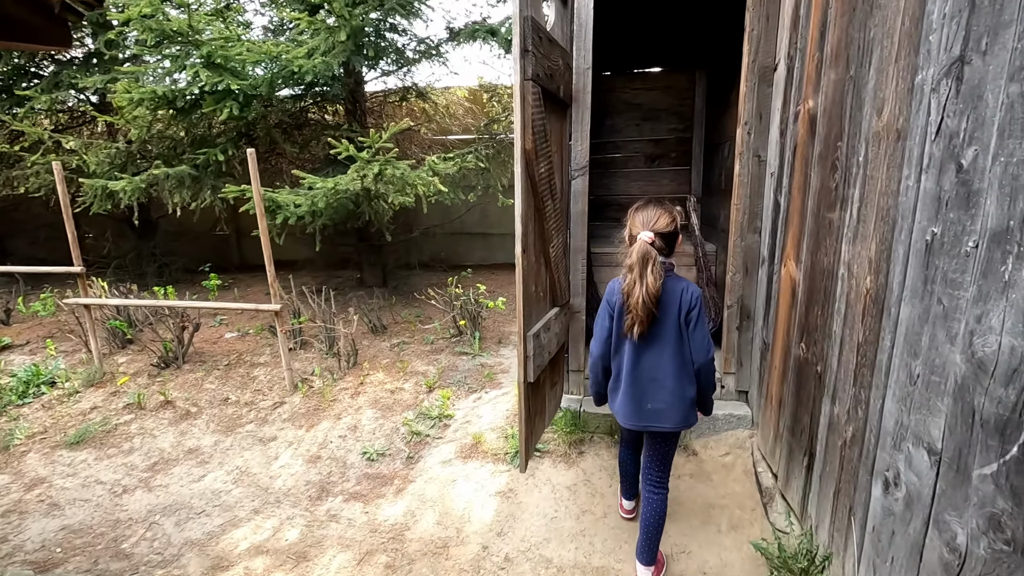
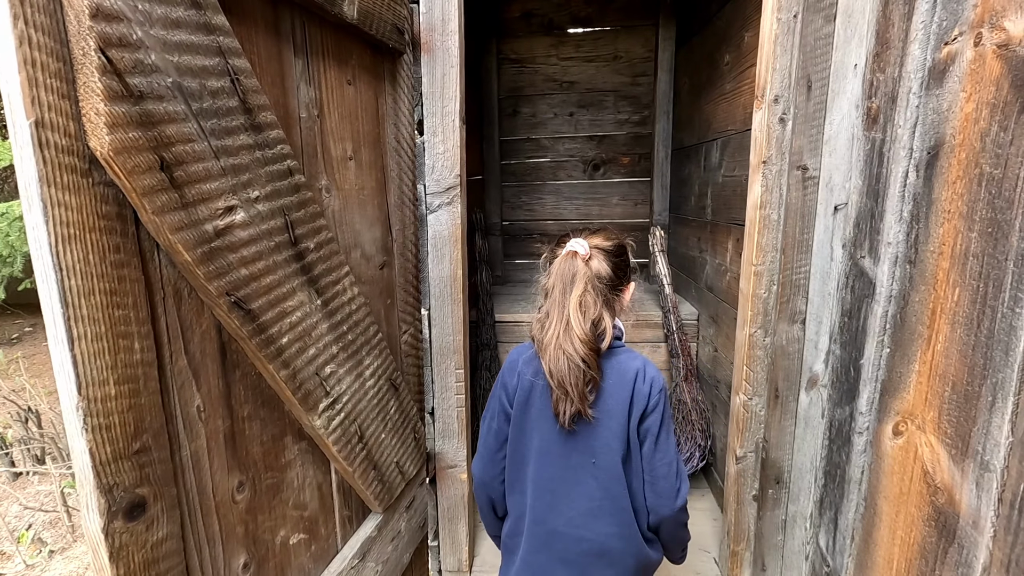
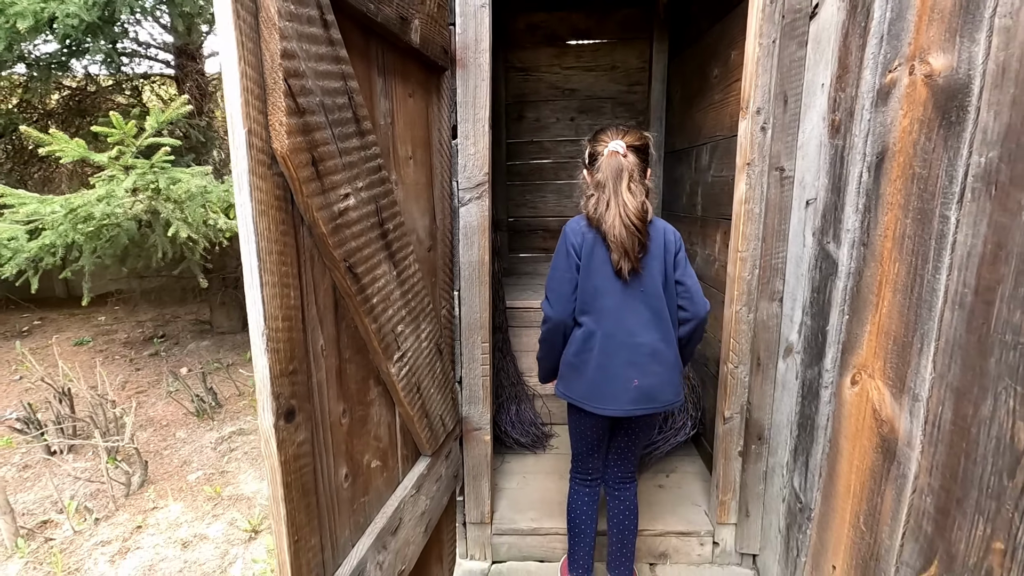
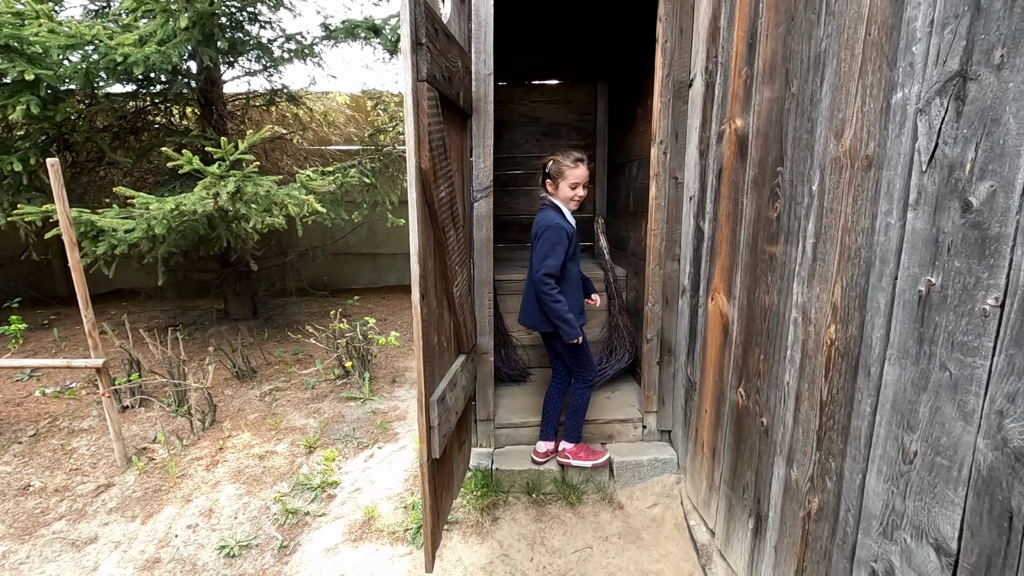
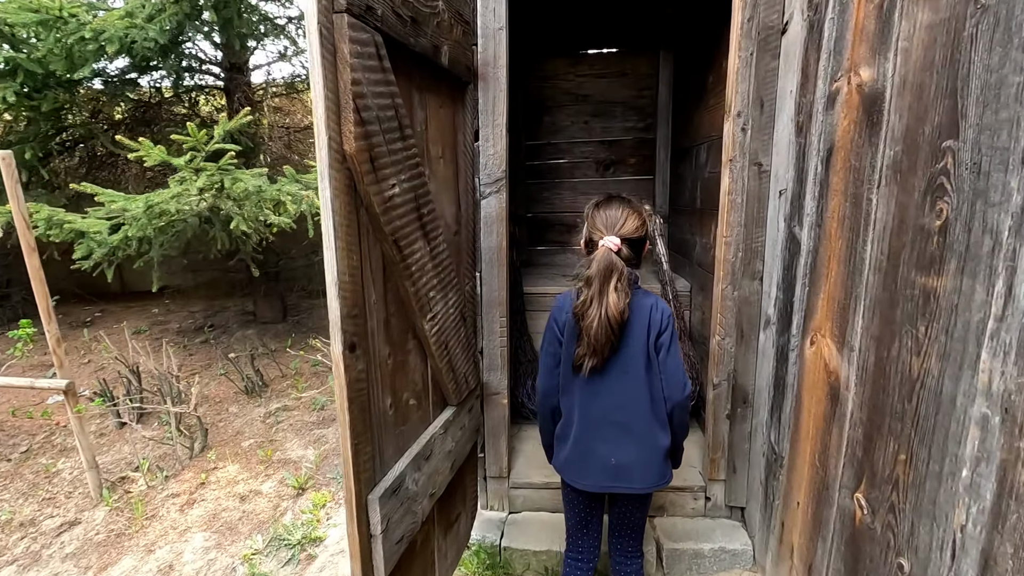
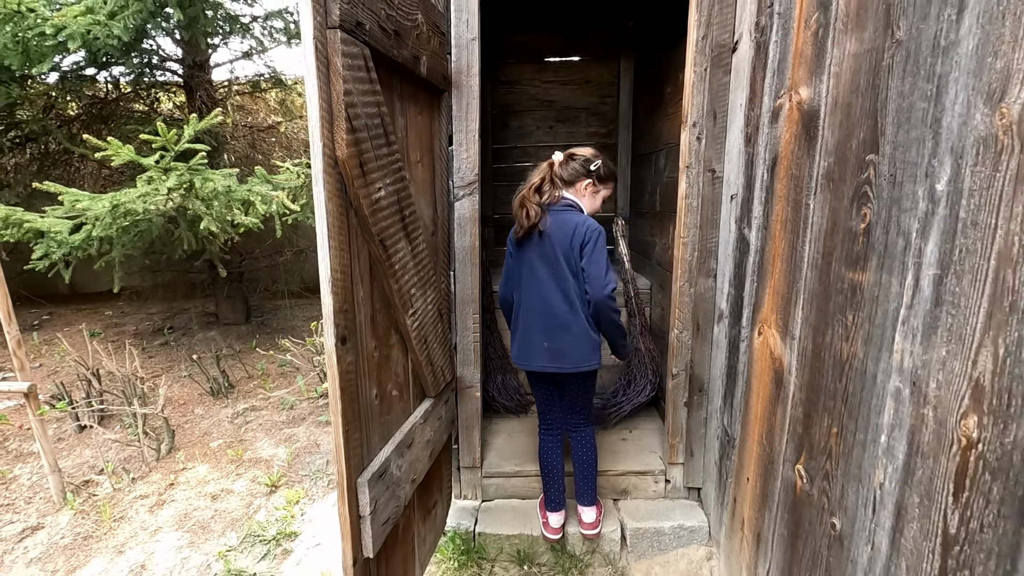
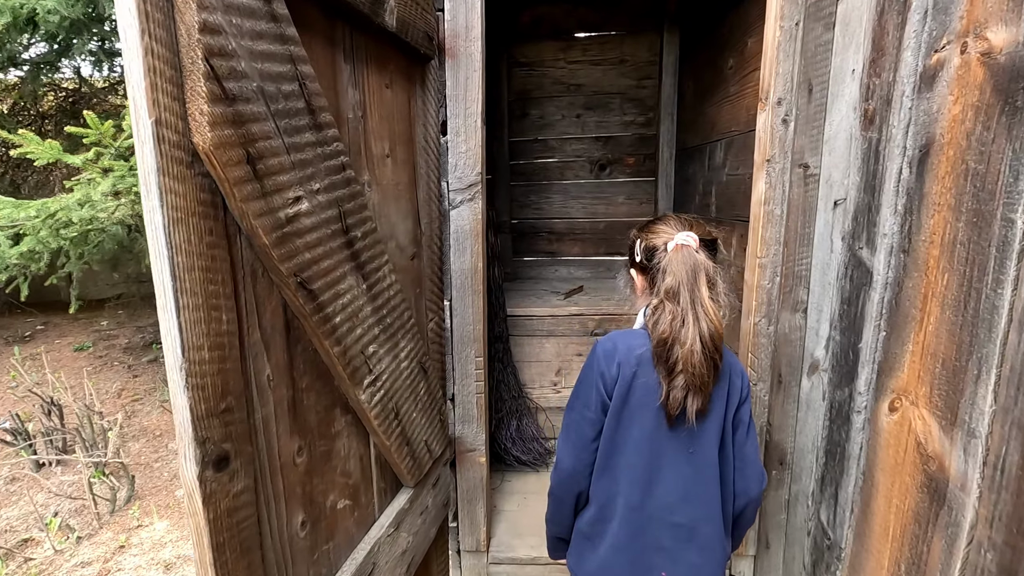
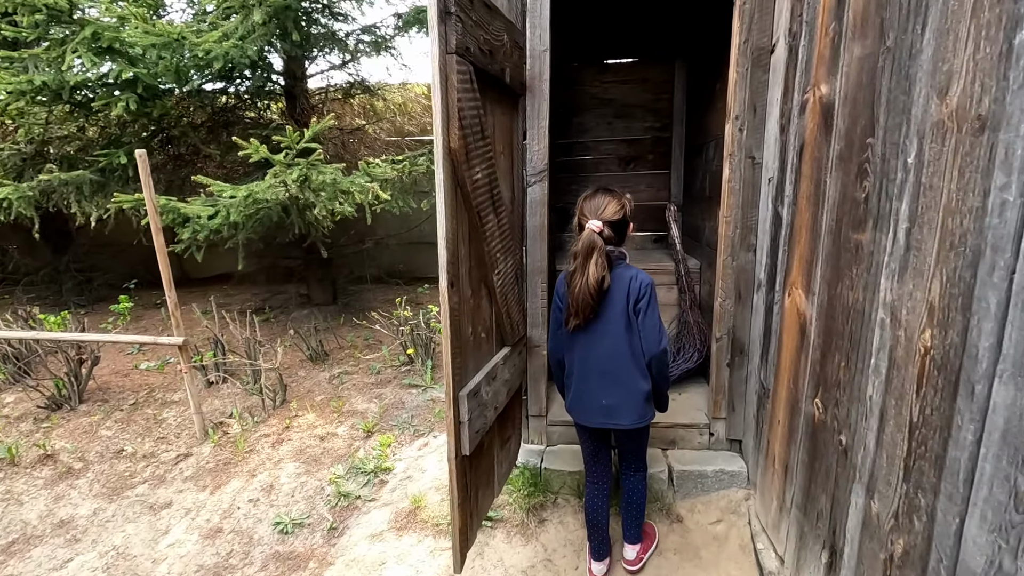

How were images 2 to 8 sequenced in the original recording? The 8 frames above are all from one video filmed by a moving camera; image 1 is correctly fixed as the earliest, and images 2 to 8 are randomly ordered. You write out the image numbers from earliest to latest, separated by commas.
8, 5, 7, 2, 3, 6, 4
